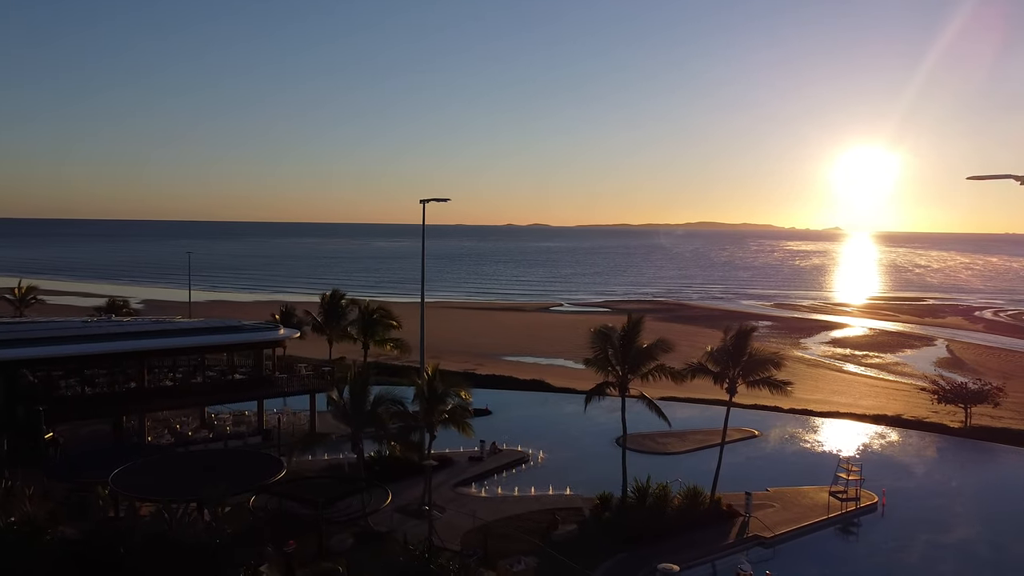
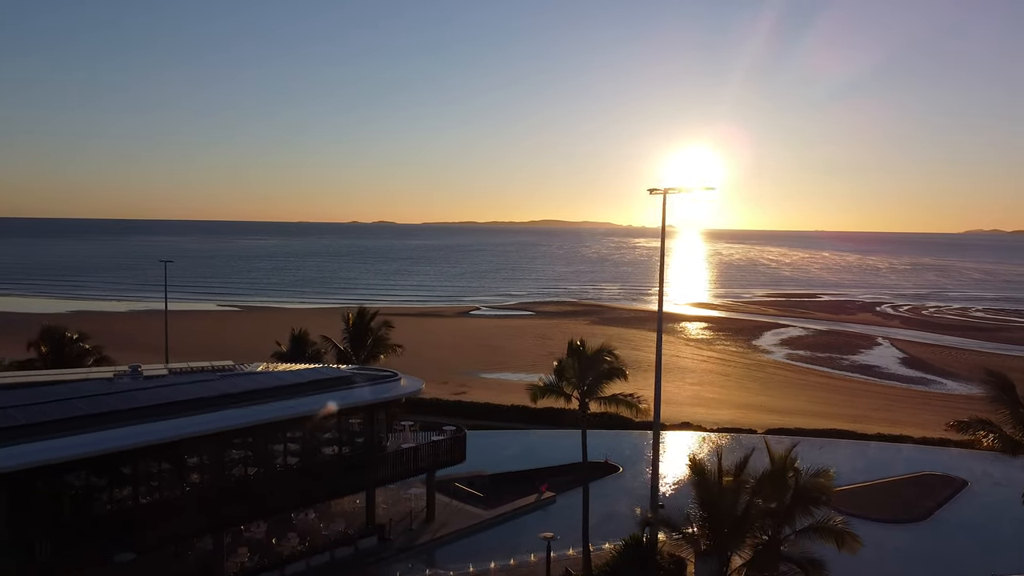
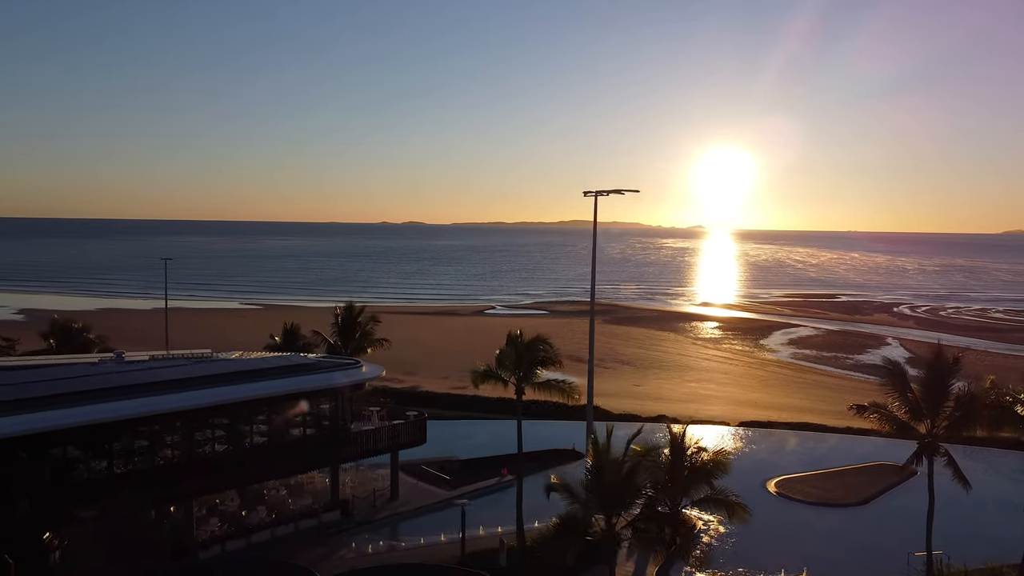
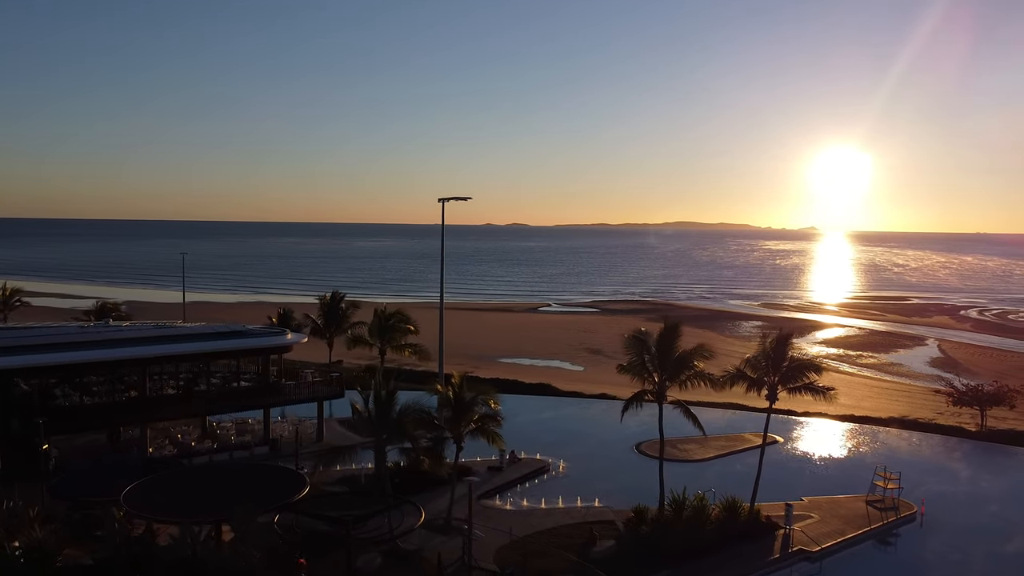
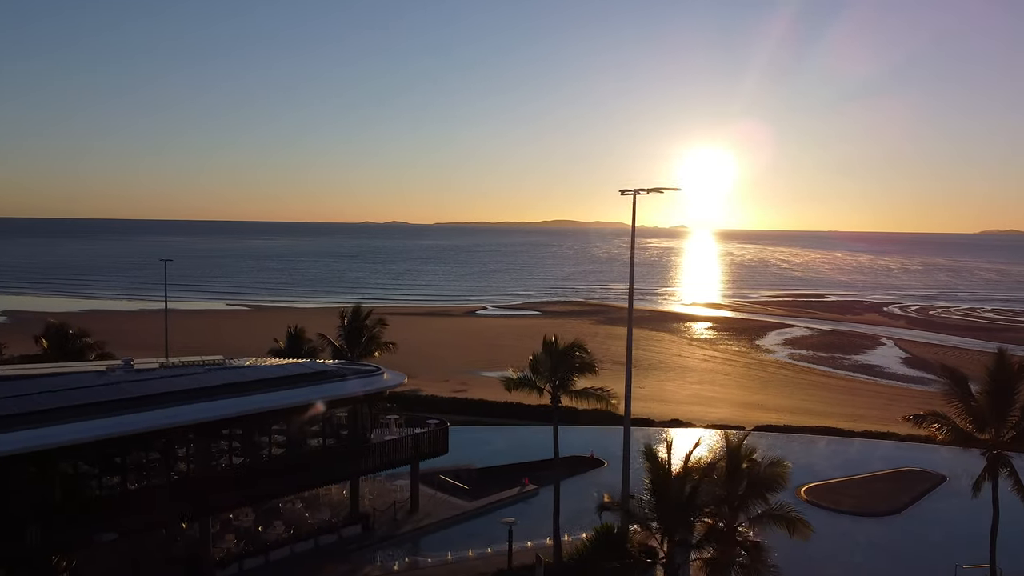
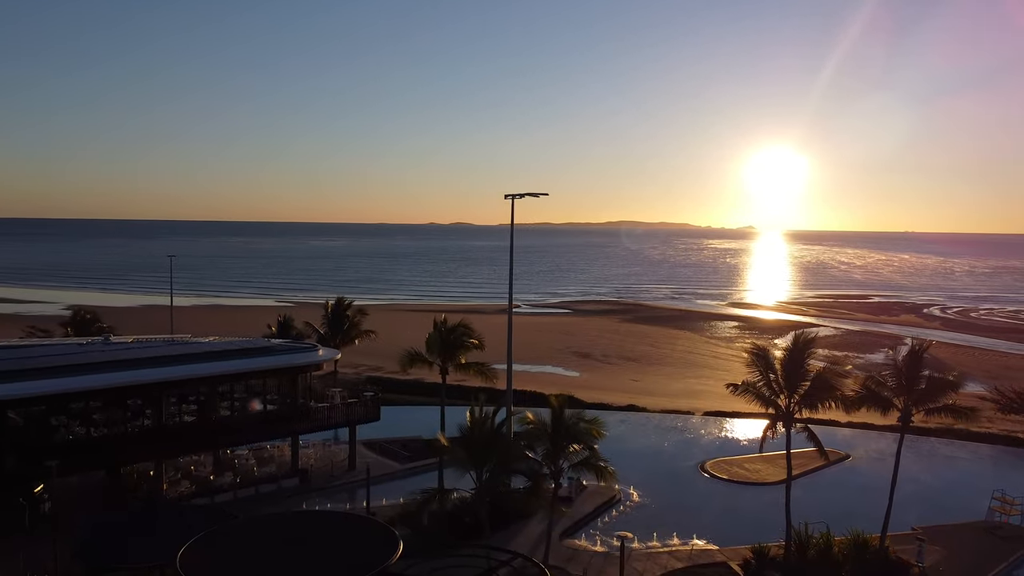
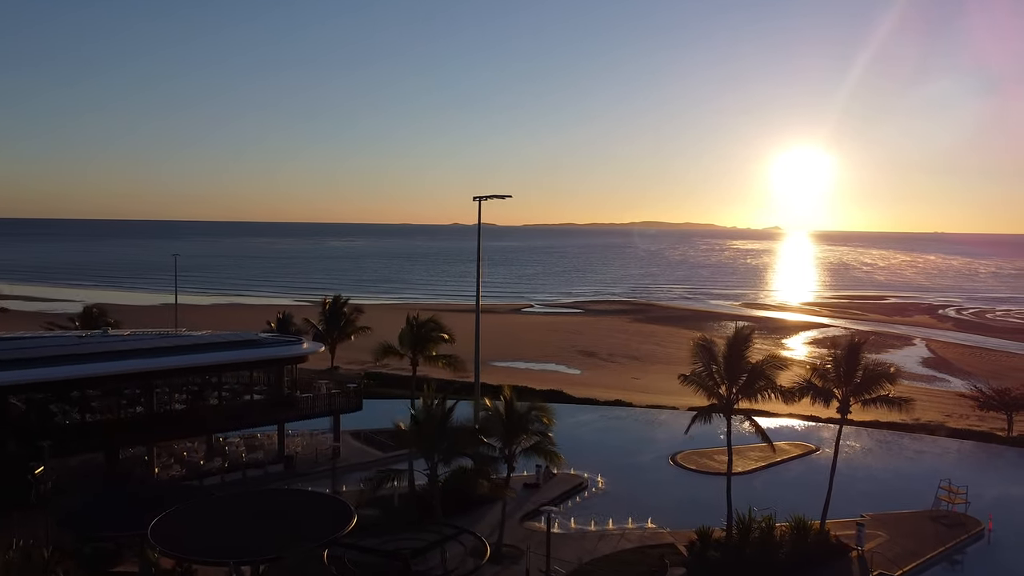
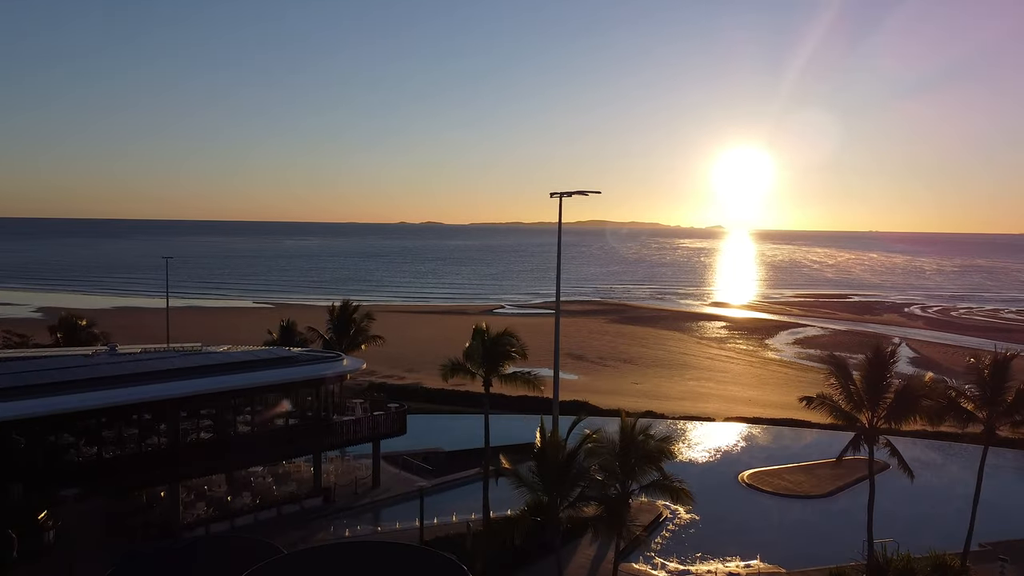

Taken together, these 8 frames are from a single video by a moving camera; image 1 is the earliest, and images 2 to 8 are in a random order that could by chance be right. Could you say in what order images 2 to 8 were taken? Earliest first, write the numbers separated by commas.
4, 7, 6, 8, 3, 5, 2
